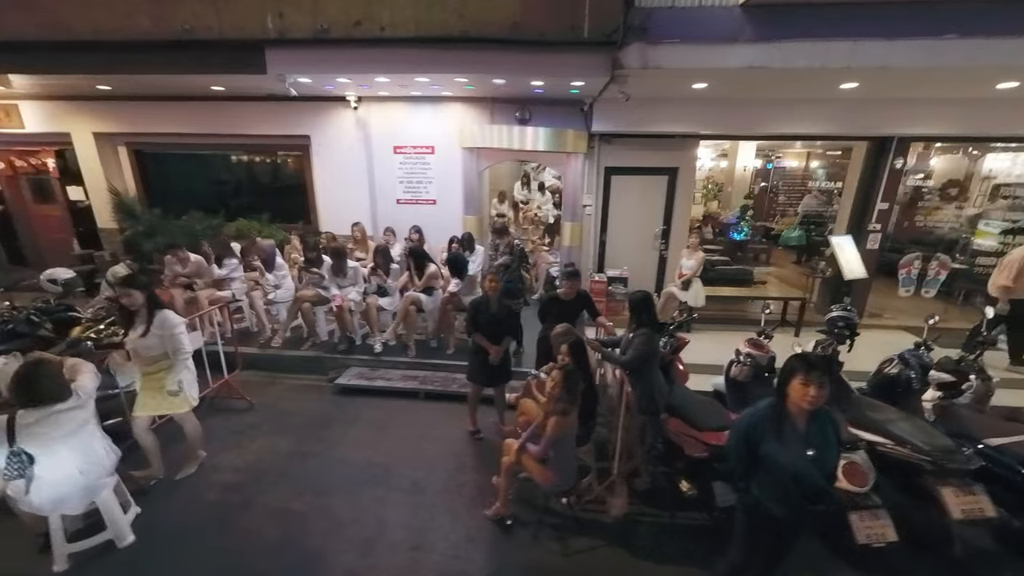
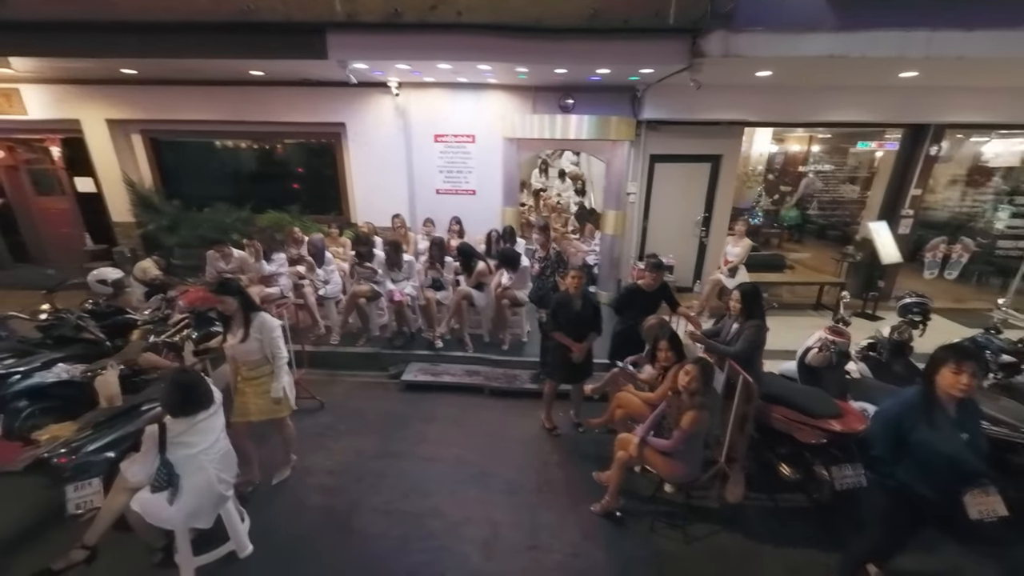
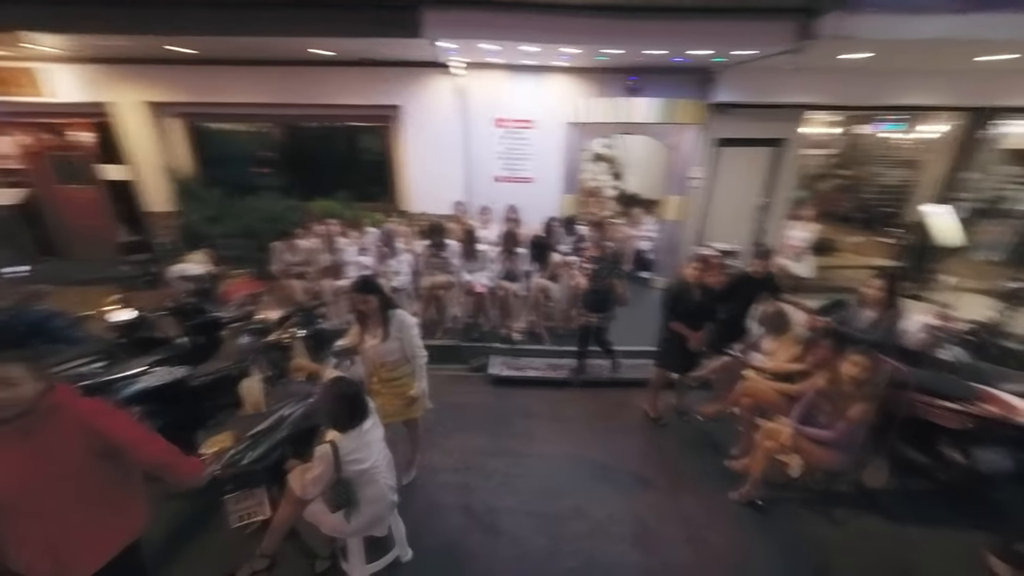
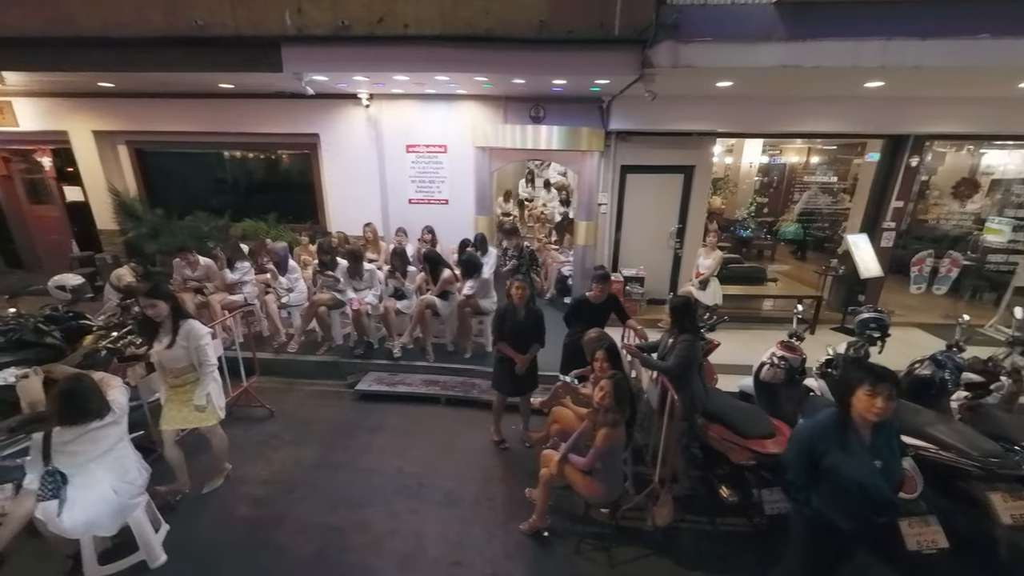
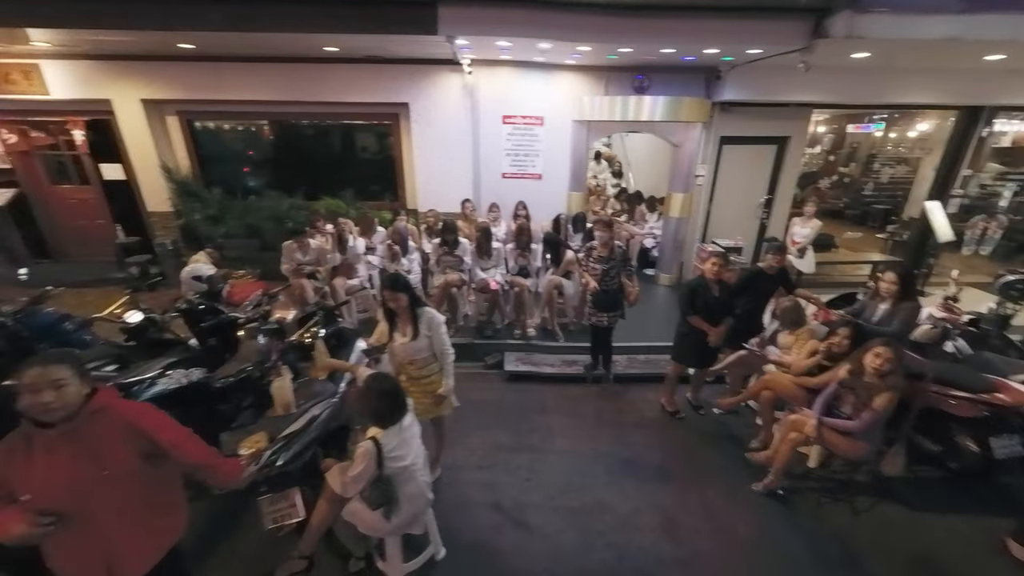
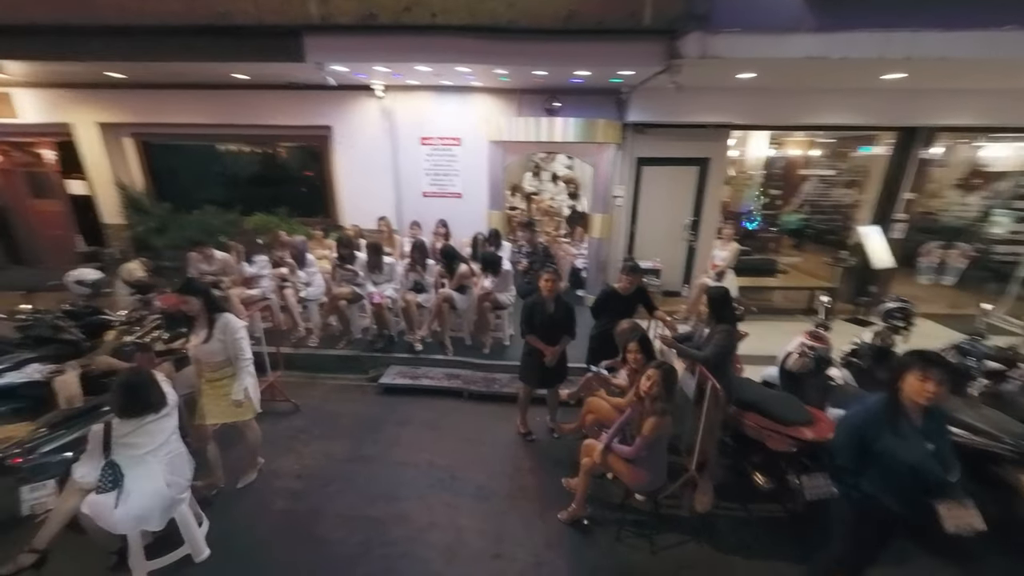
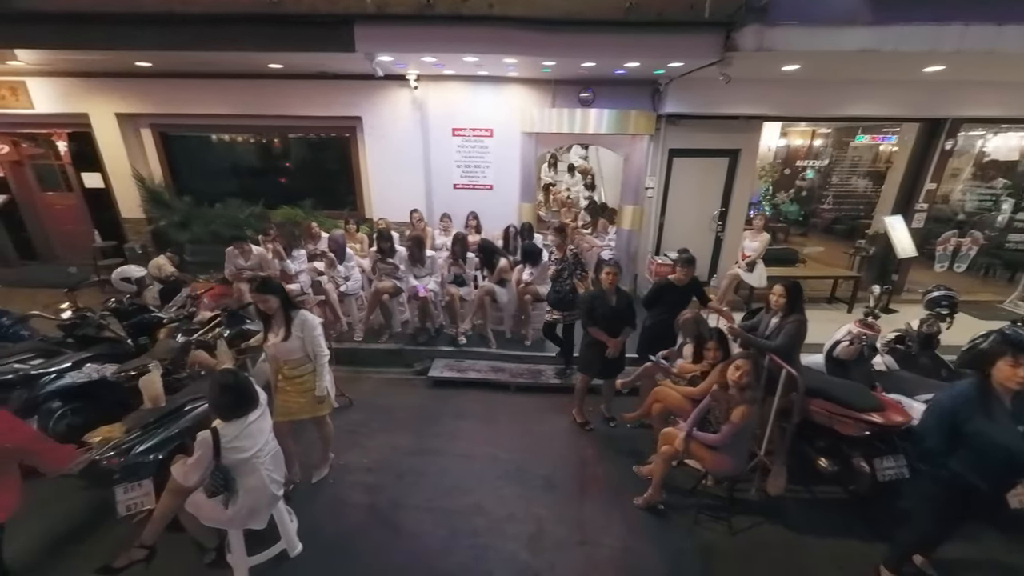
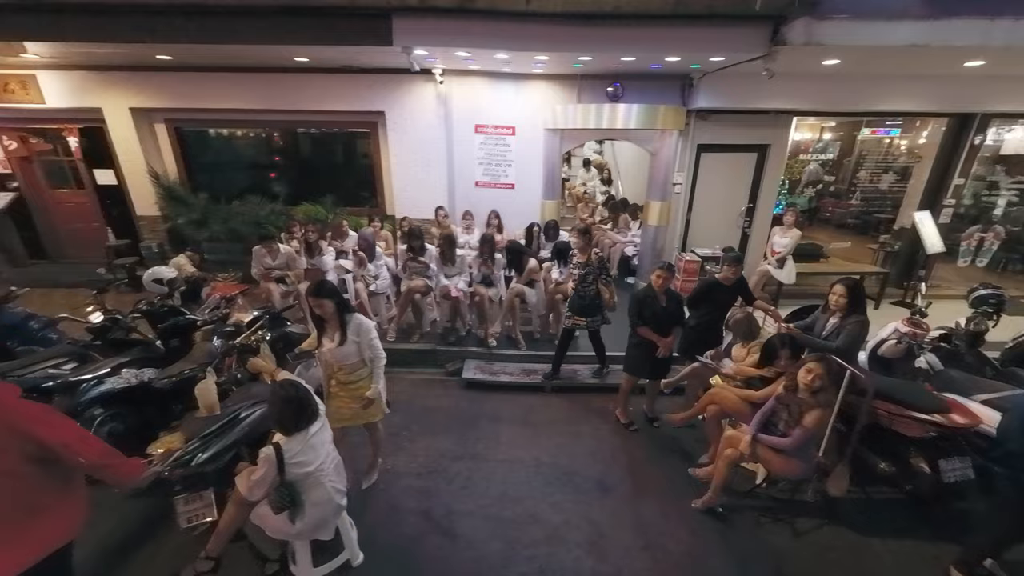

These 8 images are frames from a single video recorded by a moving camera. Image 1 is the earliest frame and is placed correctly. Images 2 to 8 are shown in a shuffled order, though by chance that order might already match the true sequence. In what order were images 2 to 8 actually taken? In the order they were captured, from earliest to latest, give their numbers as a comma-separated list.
4, 6, 2, 7, 8, 3, 5
